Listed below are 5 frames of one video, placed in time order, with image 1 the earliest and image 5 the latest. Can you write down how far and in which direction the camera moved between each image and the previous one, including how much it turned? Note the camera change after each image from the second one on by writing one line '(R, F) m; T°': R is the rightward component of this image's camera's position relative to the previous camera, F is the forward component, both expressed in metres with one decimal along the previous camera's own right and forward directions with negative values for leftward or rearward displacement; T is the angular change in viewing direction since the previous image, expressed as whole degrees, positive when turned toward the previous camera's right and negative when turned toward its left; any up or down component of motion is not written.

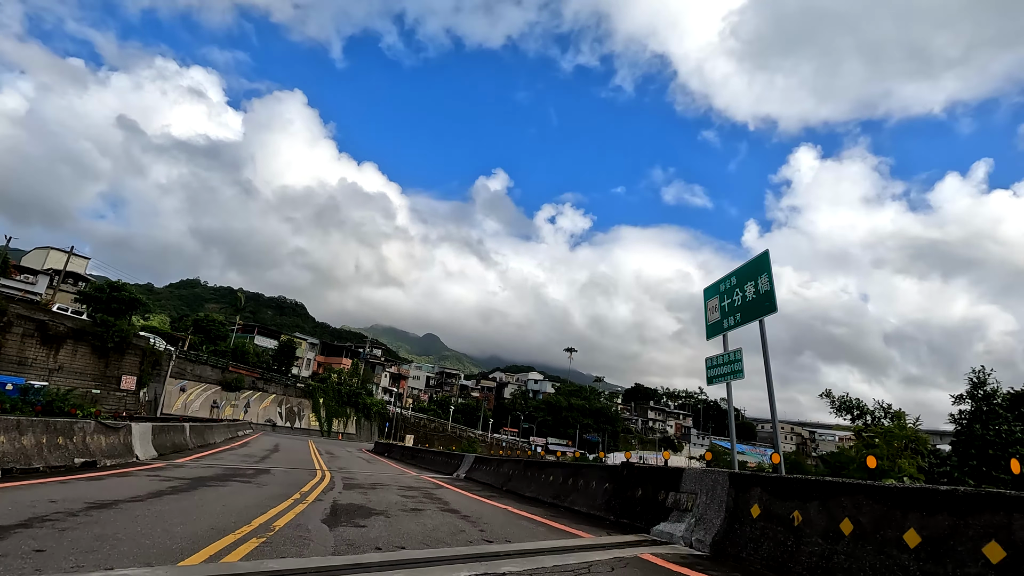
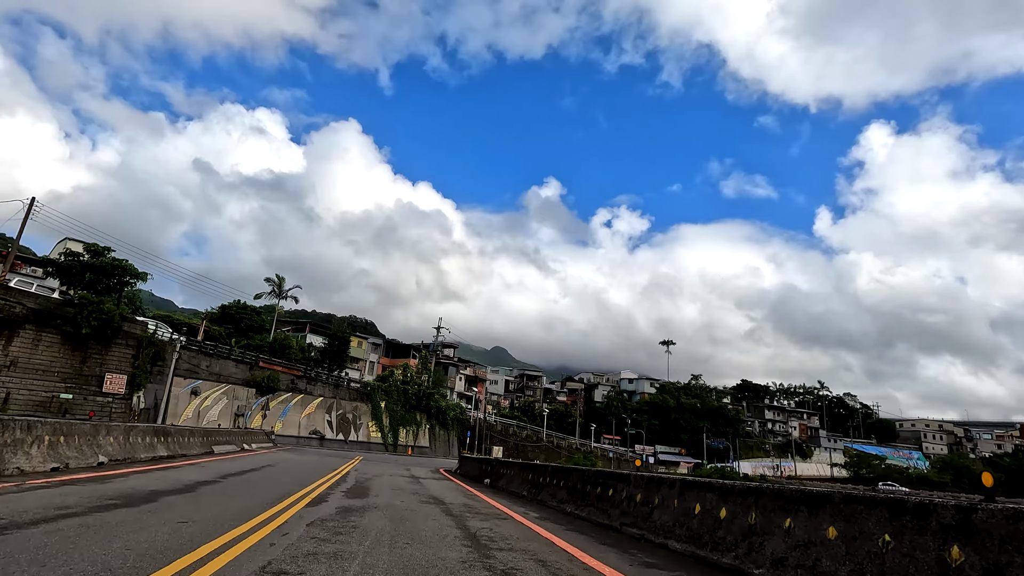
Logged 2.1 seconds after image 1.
(-4.5, +15.1) m; -6°
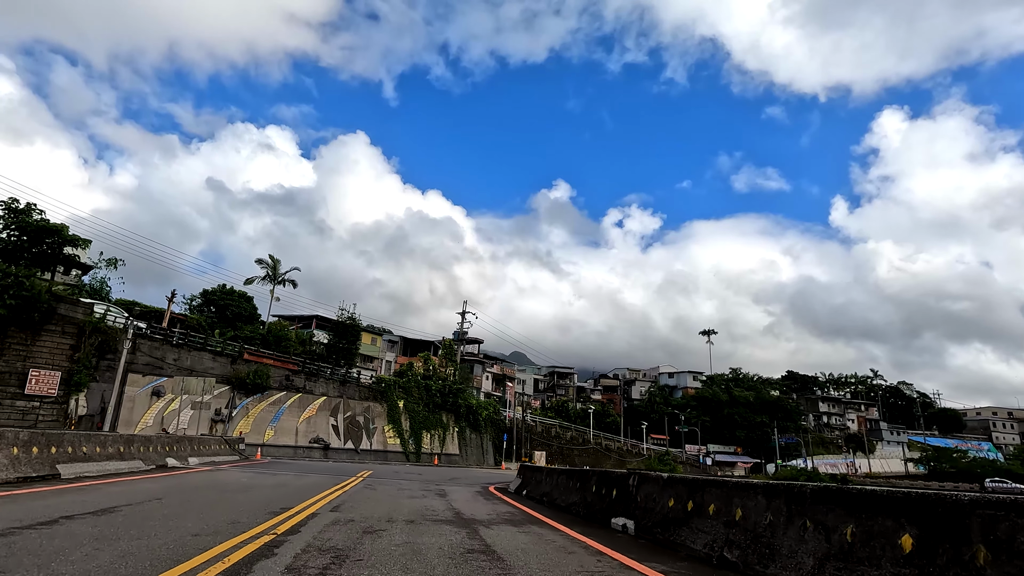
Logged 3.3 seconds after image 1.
(-2.0, +8.4) m; -1°
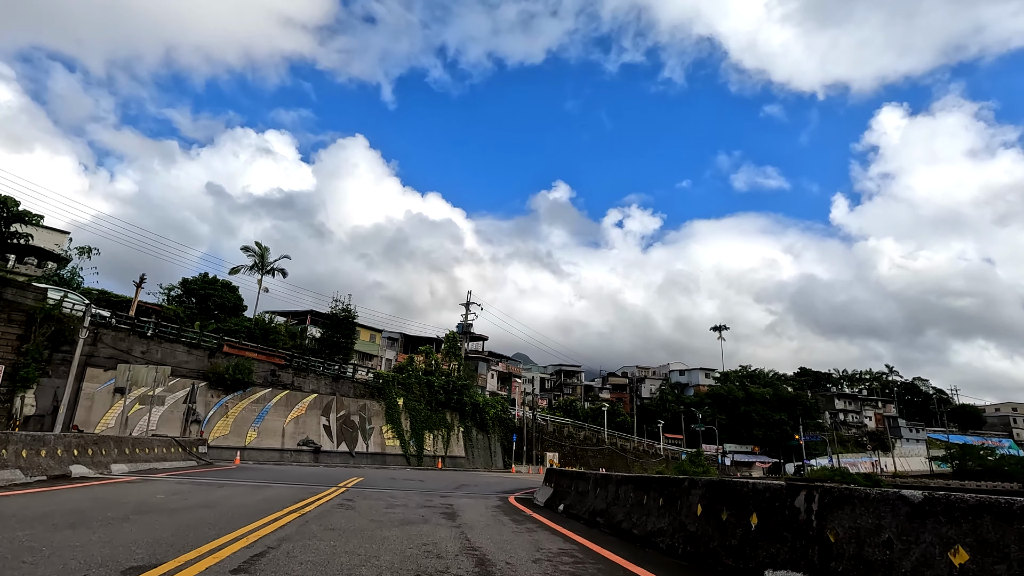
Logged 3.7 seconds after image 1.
(-0.6, +3.4) m; 0°
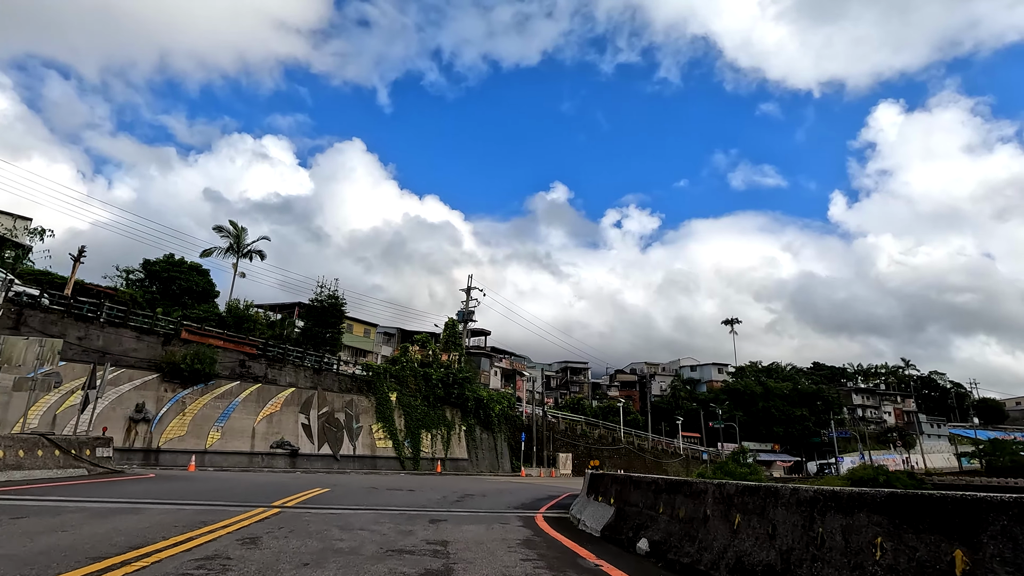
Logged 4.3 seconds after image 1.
(-0.5, +4.1) m; 0°
